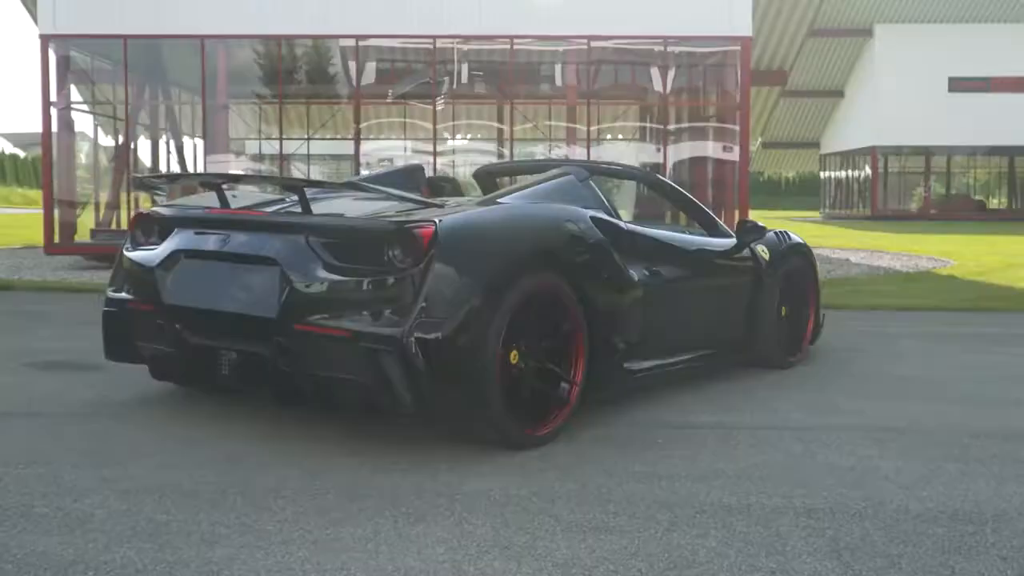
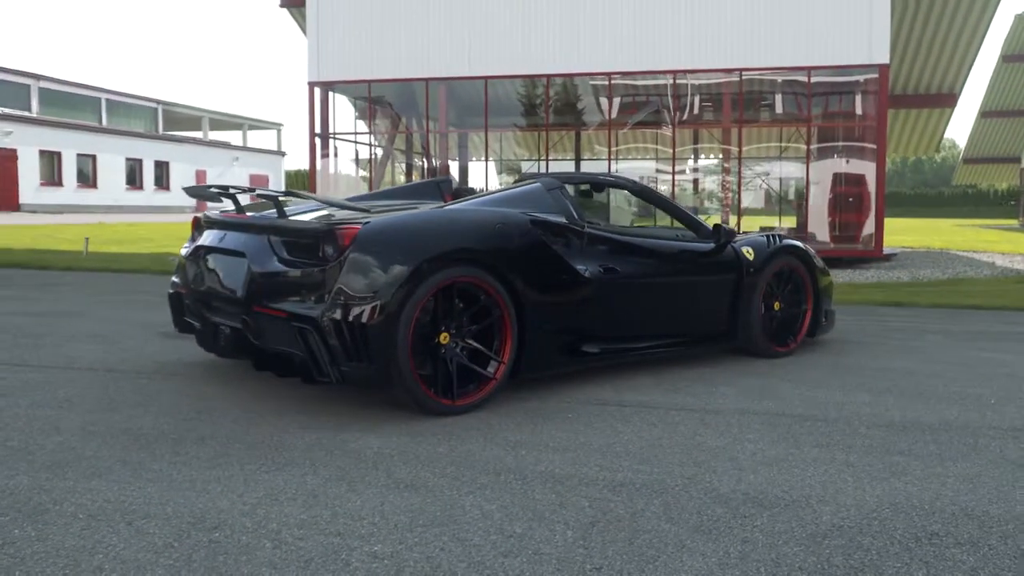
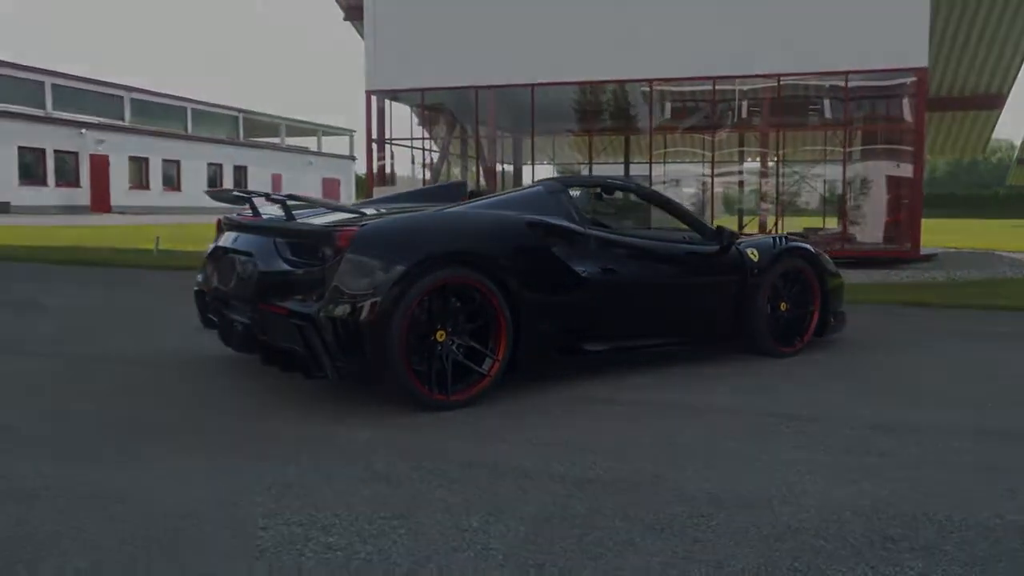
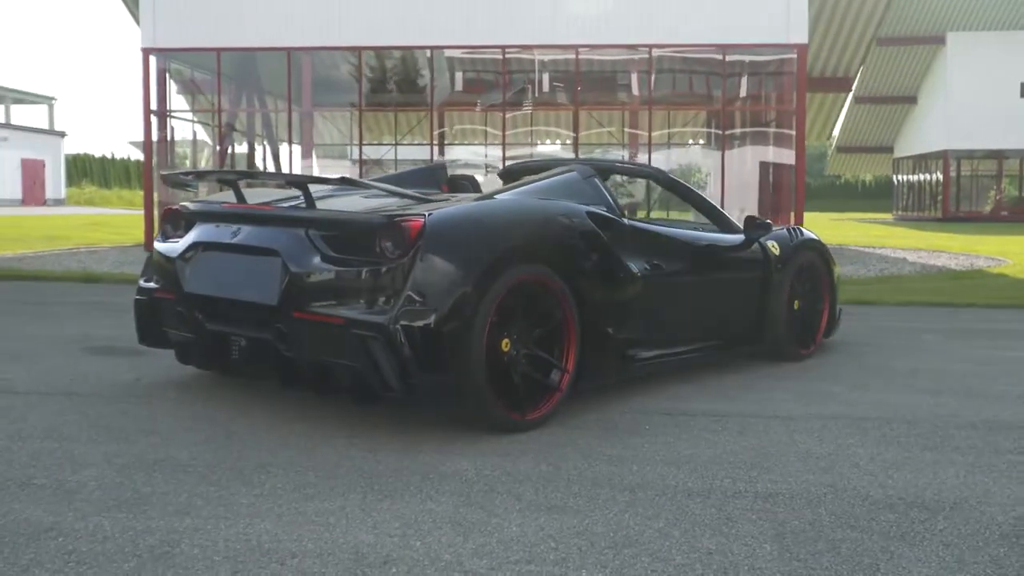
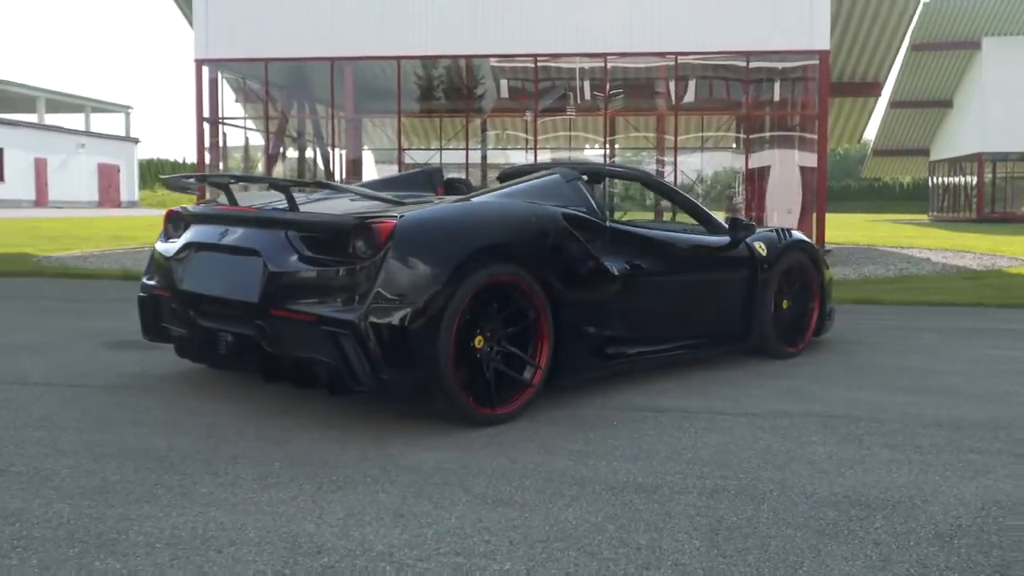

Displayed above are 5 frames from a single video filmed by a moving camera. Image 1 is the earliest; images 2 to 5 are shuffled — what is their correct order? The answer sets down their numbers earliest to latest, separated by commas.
4, 5, 2, 3
